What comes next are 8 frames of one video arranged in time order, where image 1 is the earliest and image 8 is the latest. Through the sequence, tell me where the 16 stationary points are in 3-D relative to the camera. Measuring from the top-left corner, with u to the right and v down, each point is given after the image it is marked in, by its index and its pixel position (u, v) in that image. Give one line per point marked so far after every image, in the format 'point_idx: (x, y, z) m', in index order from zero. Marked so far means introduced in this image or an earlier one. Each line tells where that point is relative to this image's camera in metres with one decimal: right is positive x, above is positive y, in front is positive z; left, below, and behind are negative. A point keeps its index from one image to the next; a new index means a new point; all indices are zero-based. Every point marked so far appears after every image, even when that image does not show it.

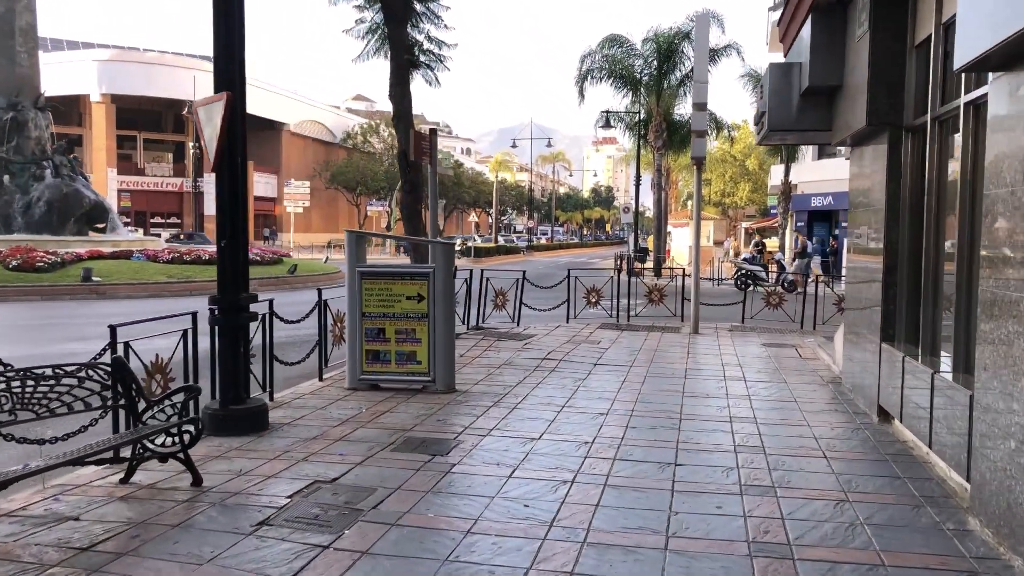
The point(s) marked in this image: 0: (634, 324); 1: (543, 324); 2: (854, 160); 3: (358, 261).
0: (+2.2, -0.6, +15.0) m
1: (+0.5, -0.6, +14.4) m
2: (+3.6, +1.4, +8.9) m
3: (-1.6, +0.3, +8.8) m
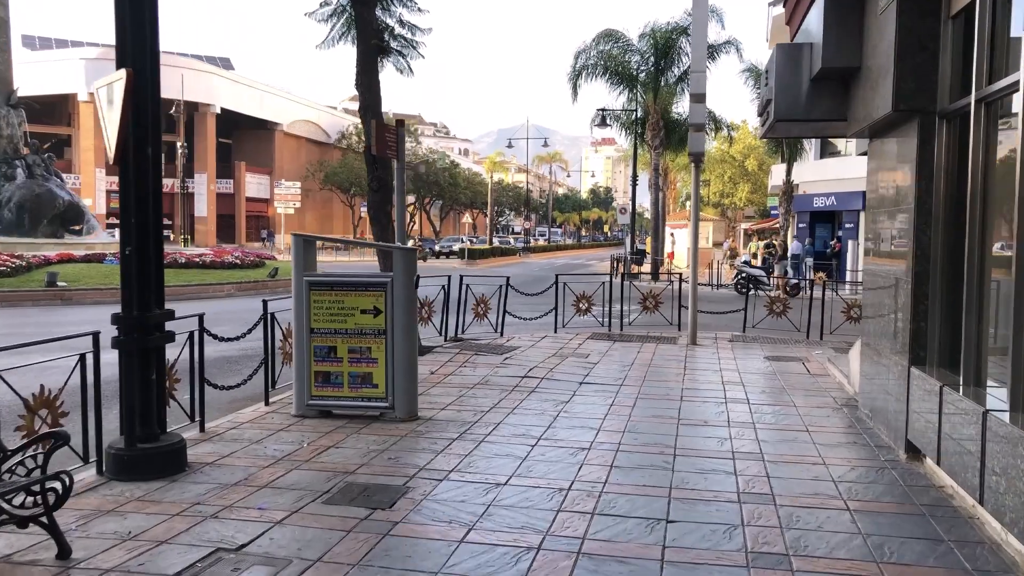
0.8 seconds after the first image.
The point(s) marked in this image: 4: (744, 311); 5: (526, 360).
0: (+1.9, -0.8, +14.0) m
1: (+0.3, -0.8, +13.3) m
2: (+3.4, +1.3, +7.8) m
3: (-1.9, +0.2, +7.7) m
4: (+4.1, -0.4, +15.0) m
5: (+0.2, -0.9, +10.8) m
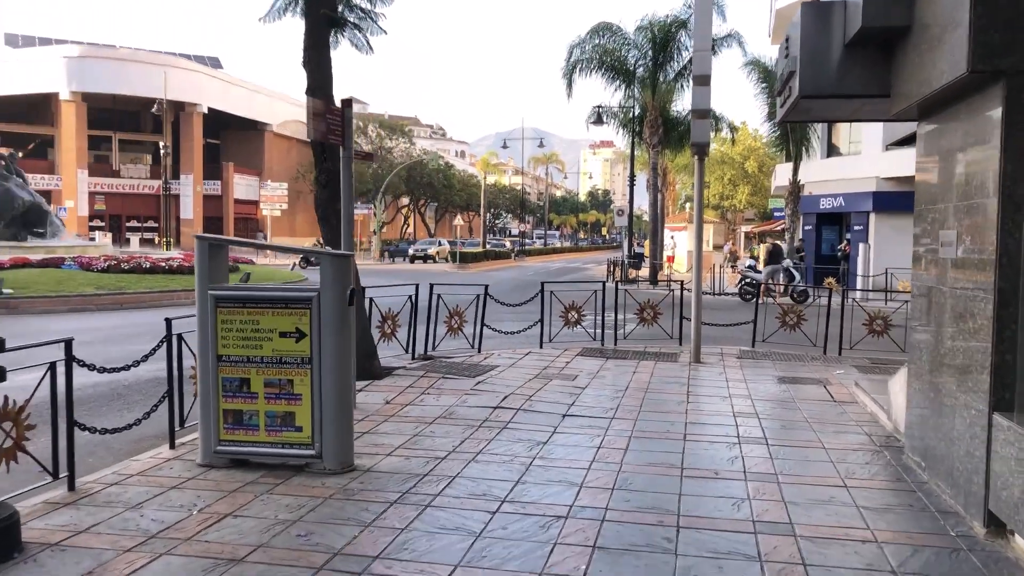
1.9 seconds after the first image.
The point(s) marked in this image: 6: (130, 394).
0: (+1.6, -0.9, +12.4) m
1: (0.0, -0.9, +11.7) m
2: (+3.1, +1.1, +6.2) m
3: (-2.2, +0.1, +6.1) m
4: (+3.9, -0.5, +13.4) m
5: (-0.1, -1.1, +9.3) m
6: (-4.2, -1.2, +9.2) m
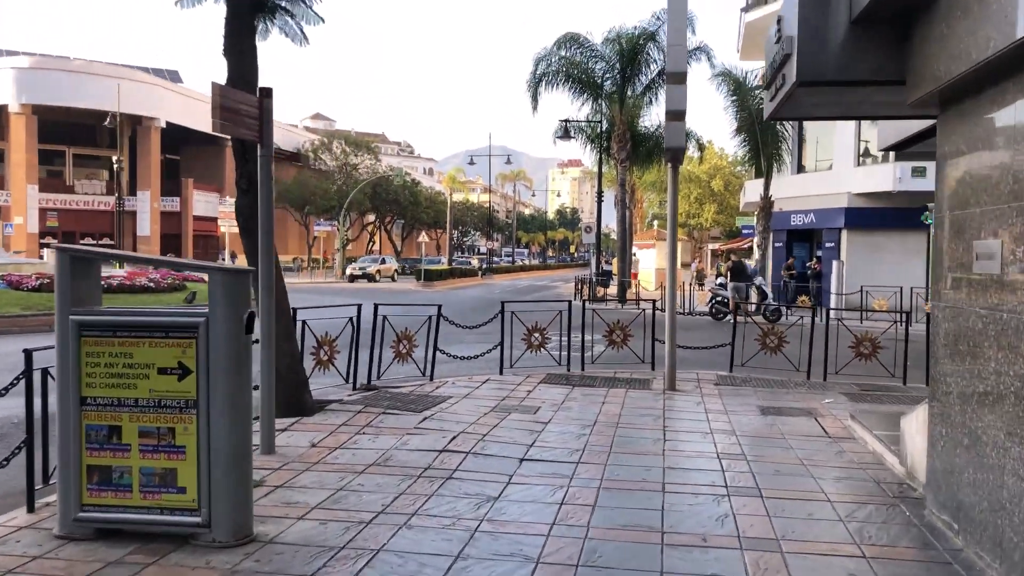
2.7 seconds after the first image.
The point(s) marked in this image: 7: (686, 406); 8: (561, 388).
0: (+1.0, -1.2, +11.3) m
1: (-0.6, -1.2, +10.5) m
2: (+2.7, +1.0, +5.2) m
3: (-2.5, -0.1, +4.9) m
4: (+3.2, -0.8, +12.4) m
5: (-0.6, -1.3, +8.1) m
6: (-4.6, -1.4, +7.8) m
7: (+1.9, -1.3, +9.2) m
8: (+0.6, -1.2, +10.2) m
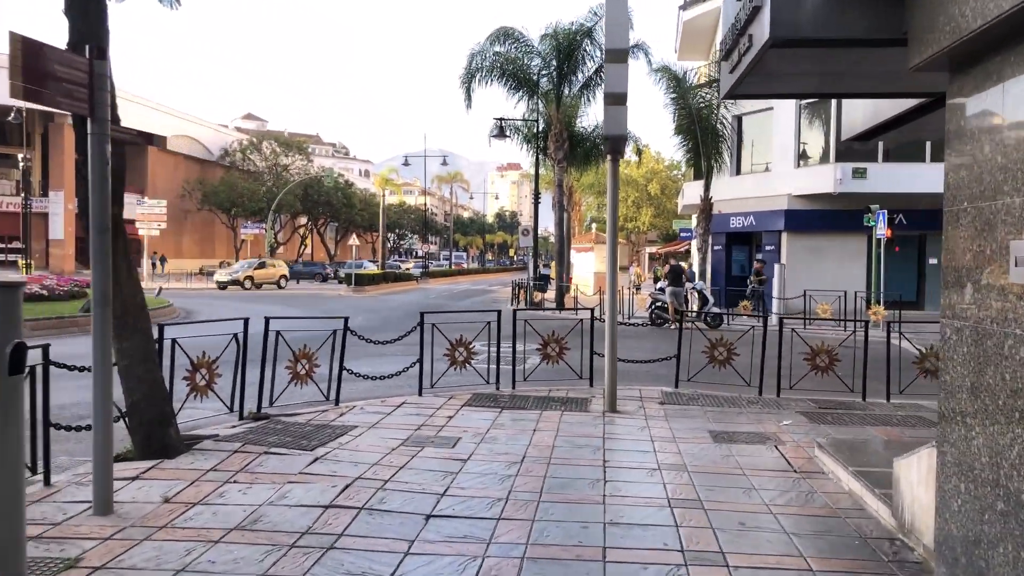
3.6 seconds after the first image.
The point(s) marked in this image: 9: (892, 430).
0: (+0.1, -1.3, +10.0) m
1: (-1.5, -1.3, +9.1) m
2: (+2.2, +0.9, +4.1) m
3: (-3.0, -0.2, +3.4) m
4: (+2.2, -0.9, +11.3) m
5: (-1.3, -1.4, +6.7) m
6: (-5.3, -1.5, +6.2) m
7: (+1.1, -1.4, +8.0) m
8: (-0.3, -1.3, +8.9) m
9: (+3.7, -1.4, +8.3) m
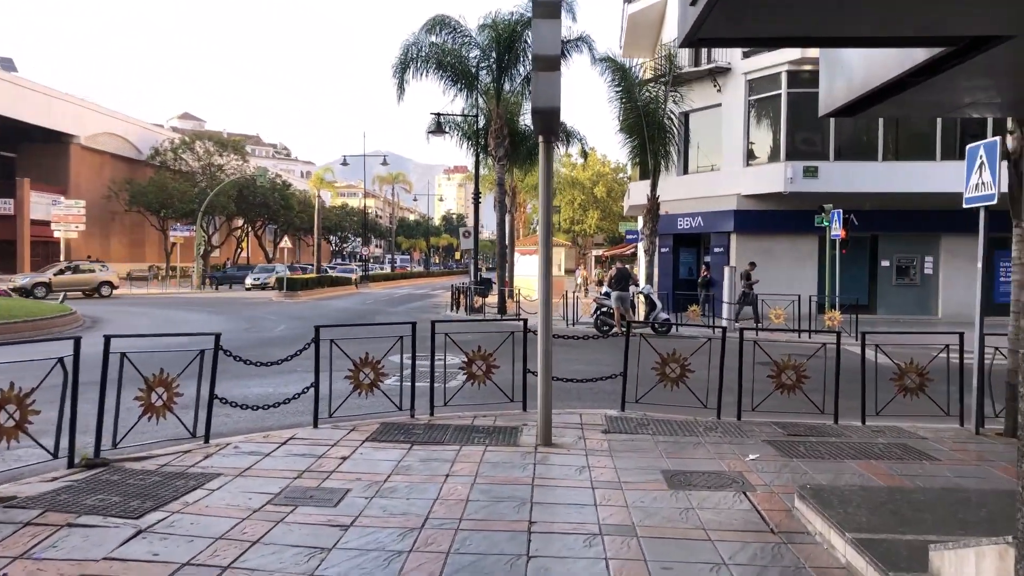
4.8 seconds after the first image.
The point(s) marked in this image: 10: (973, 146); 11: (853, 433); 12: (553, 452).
0: (-0.7, -1.3, +8.4) m
1: (-2.2, -1.3, +7.4) m
2: (+1.7, +0.9, +2.6) m
3: (-3.4, -0.2, +1.6) m
4: (+1.3, -1.0, +9.8) m
5: (-1.9, -1.4, +5.0) m
6: (-5.9, -1.6, +4.2) m
7: (+0.4, -1.5, +6.5) m
8: (-1.0, -1.4, +7.2) m
9: (+3.0, -1.5, +6.9) m
10: (+4.8, +1.5, +8.7) m
11: (+3.4, -1.5, +8.4) m
12: (+0.4, -1.4, +7.3) m
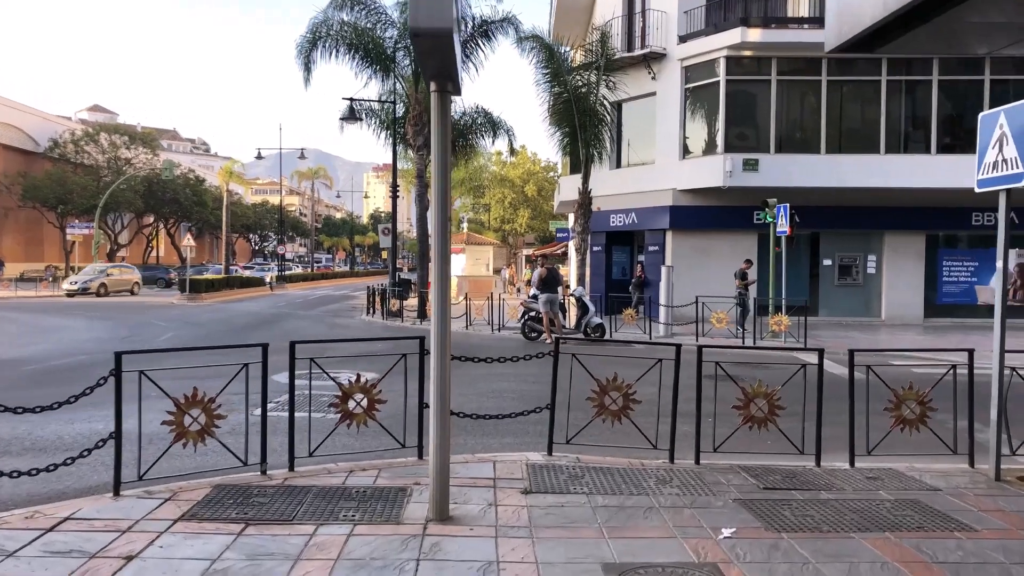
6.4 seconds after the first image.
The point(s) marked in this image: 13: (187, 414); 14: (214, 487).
0: (-1.6, -1.4, +6.1) m
1: (-3.0, -1.4, +5.0) m
2: (+1.3, +0.8, +0.6) m
3: (-3.7, -0.3, -0.9) m
4: (+0.3, -1.1, +7.7) m
5: (-2.5, -1.5, +2.6) m
6: (-6.4, -1.6, +1.5) m
7: (-0.3, -1.5, +4.3) m
8: (-1.8, -1.5, +4.9) m
9: (+2.3, -1.5, +5.0) m
10: (+3.9, +1.4, +6.9) m
11: (+2.6, -1.5, +6.5) m
12: (-0.4, -1.5, +5.1) m
13: (-2.3, -0.9, +6.0) m
14: (-2.1, -1.4, +5.9) m
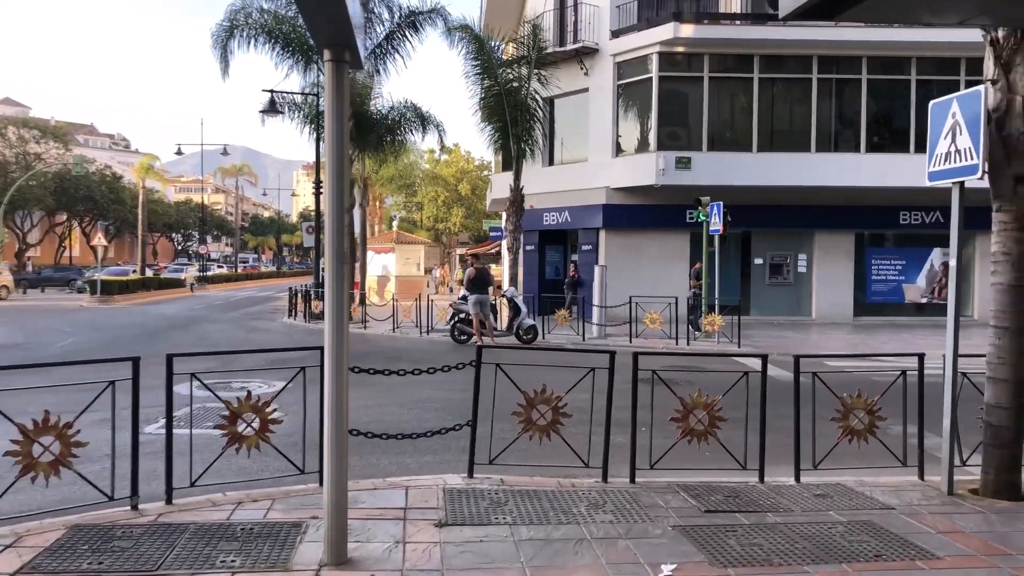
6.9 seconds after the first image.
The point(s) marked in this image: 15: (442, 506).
0: (-2.1, -1.4, +5.2) m
1: (-3.5, -1.4, +4.0) m
2: (+1.2, +0.8, -0.1) m
3: (-3.7, -0.4, -1.9) m
4: (-0.4, -1.1, +6.9) m
5: (-2.7, -1.5, +1.7) m
6: (-6.6, -1.7, +0.3) m
7: (-0.7, -1.5, +3.5) m
8: (-2.2, -1.5, +4.1) m
9: (+1.8, -1.5, +4.4) m
10: (+3.3, +1.4, +6.4) m
11: (+2.0, -1.5, +5.9) m
12: (-0.8, -1.5, +4.3) m
13: (-2.9, -0.9, +5.1) m
14: (-2.7, -1.4, +5.0) m
15: (-0.4, -1.5, +5.7) m
